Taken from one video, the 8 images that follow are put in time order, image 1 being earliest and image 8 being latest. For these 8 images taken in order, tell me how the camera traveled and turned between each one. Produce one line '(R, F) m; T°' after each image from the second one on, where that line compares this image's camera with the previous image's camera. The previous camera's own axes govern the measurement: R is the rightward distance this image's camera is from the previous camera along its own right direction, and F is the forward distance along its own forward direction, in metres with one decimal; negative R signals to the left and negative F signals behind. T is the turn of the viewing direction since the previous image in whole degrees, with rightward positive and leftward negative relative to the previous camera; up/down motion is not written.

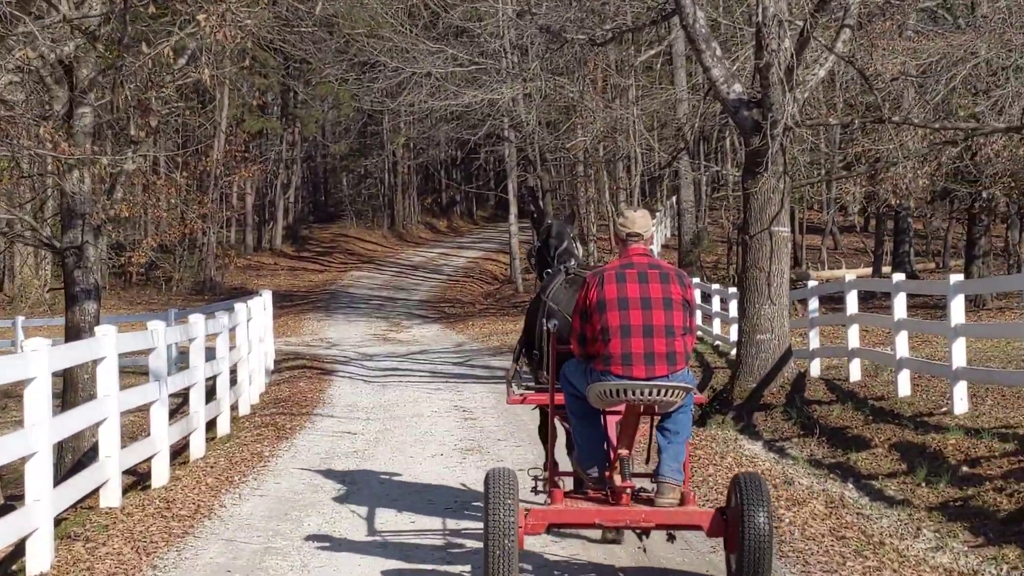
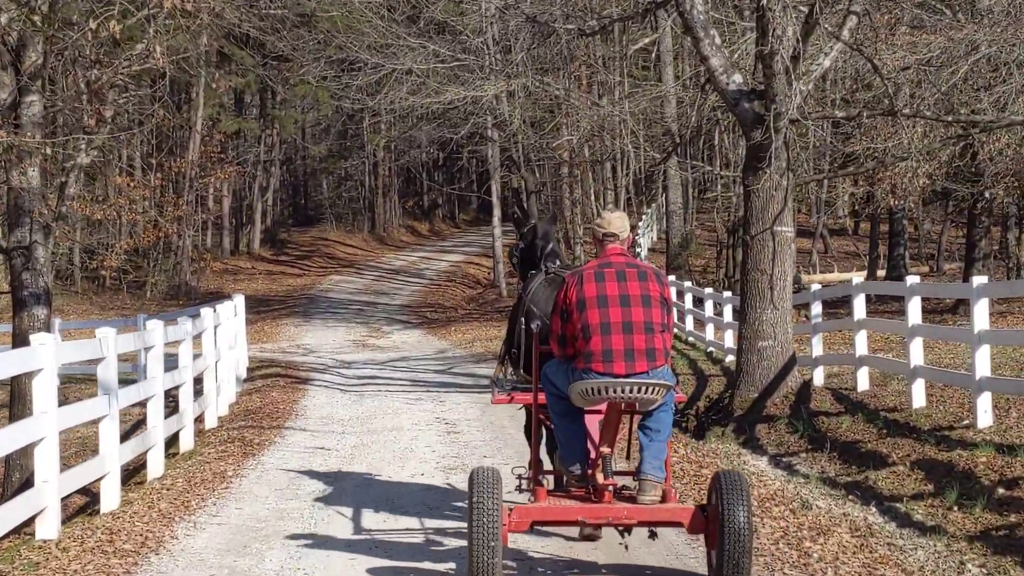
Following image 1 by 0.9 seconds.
(0.0, +1.1) m; +1°
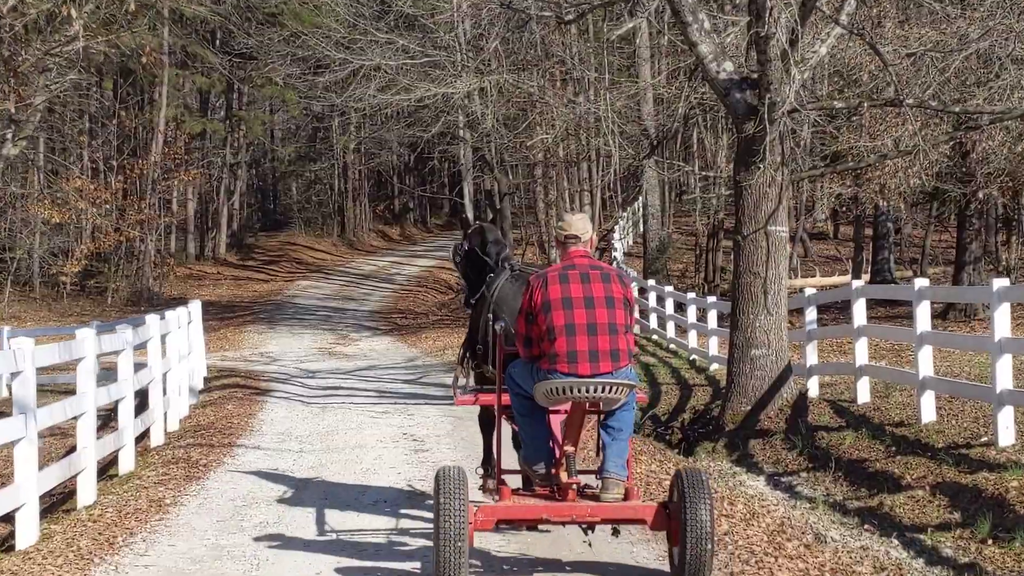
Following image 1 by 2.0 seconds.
(0.0, +1.3) m; +1°
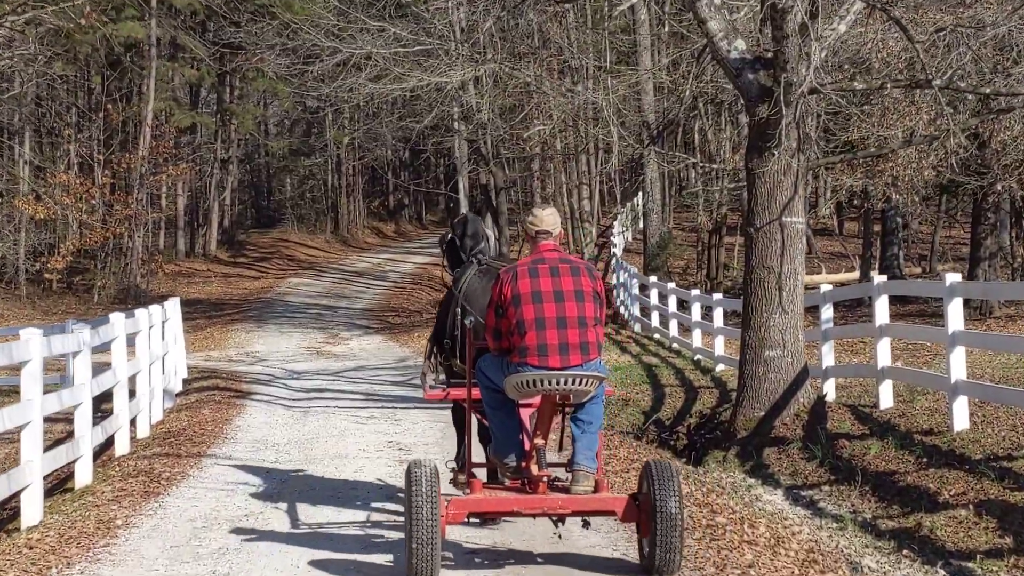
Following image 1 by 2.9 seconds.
(0.0, +1.2) m; 0°
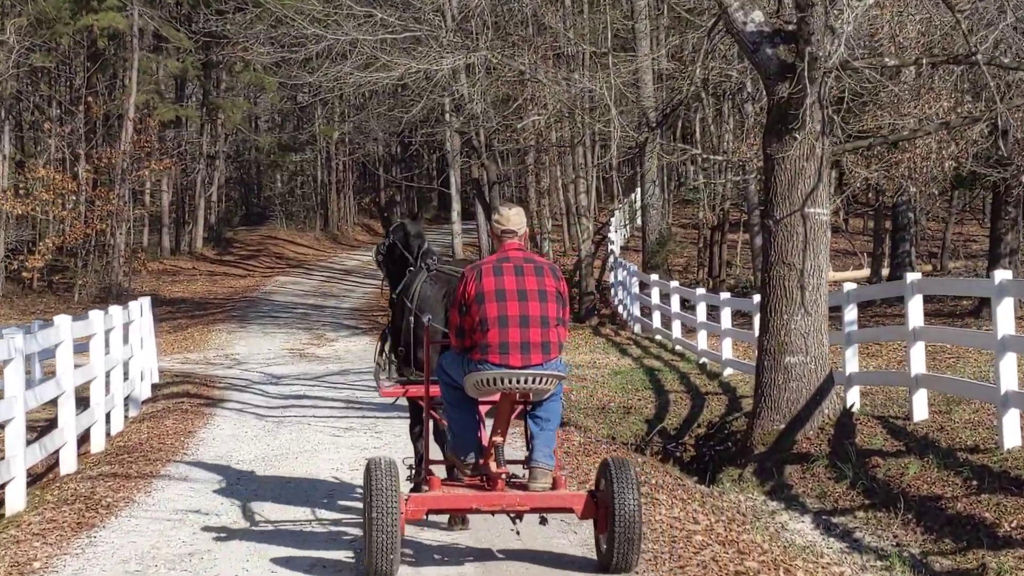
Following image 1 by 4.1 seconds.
(0.0, +1.5) m; 0°
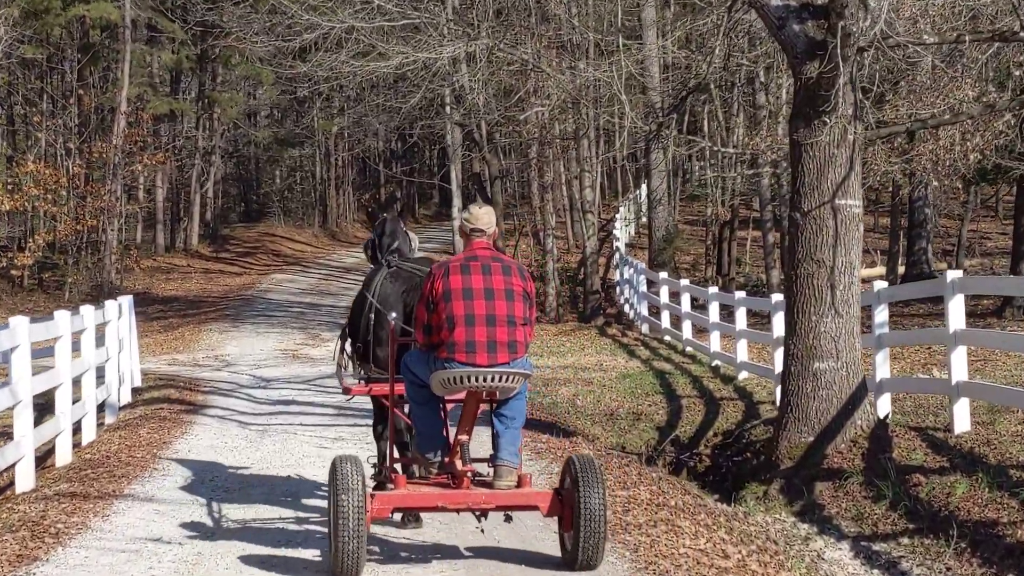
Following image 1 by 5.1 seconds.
(0.0, +1.2) m; 0°
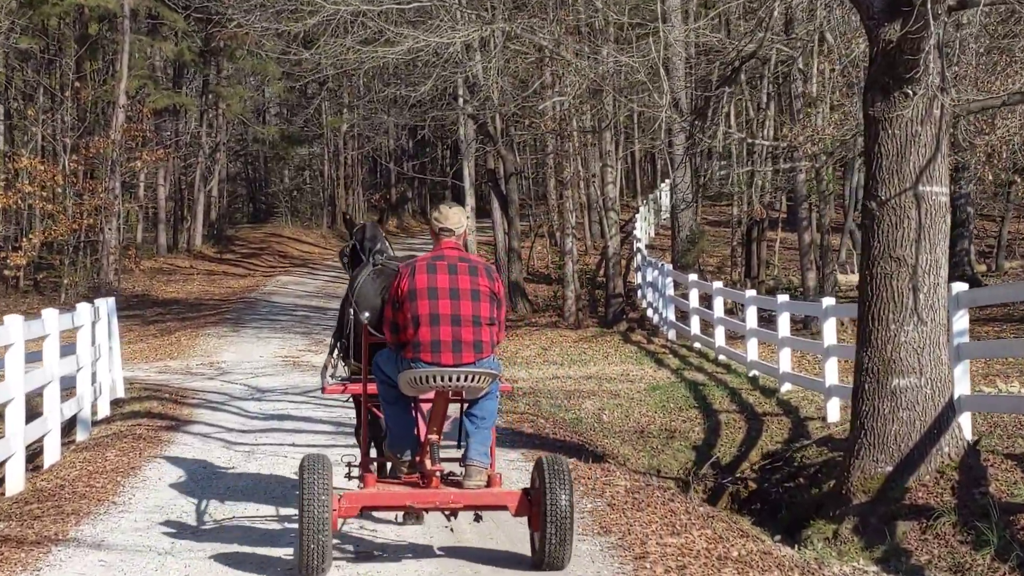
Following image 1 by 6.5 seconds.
(-0.1, +1.8) m; 0°
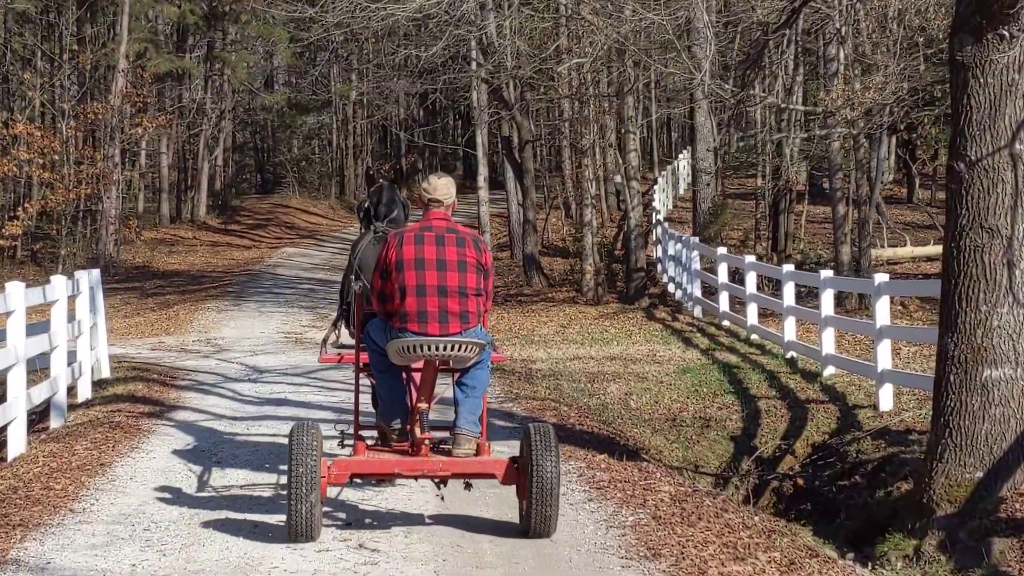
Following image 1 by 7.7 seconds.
(-0.1, +1.5) m; 0°
